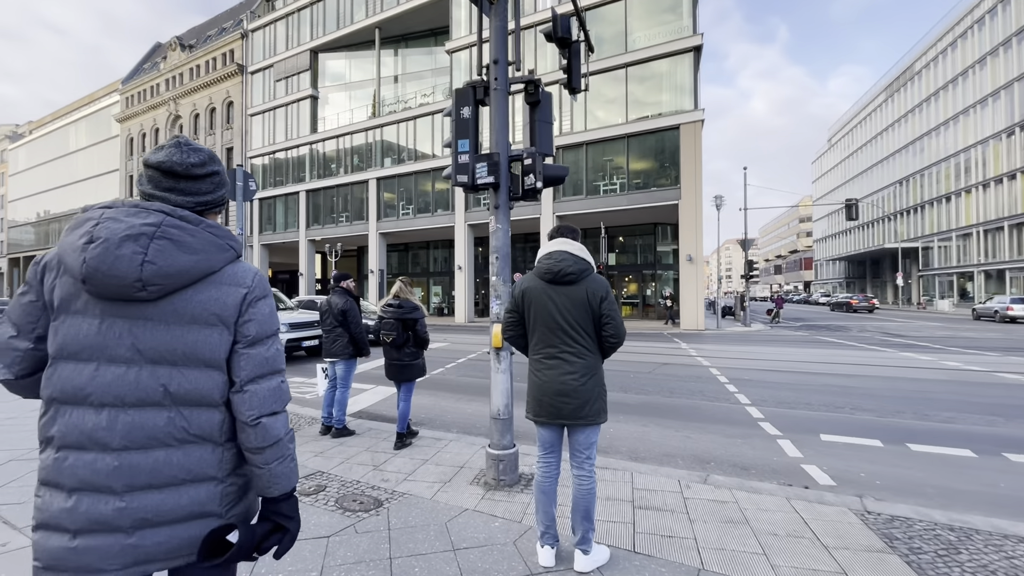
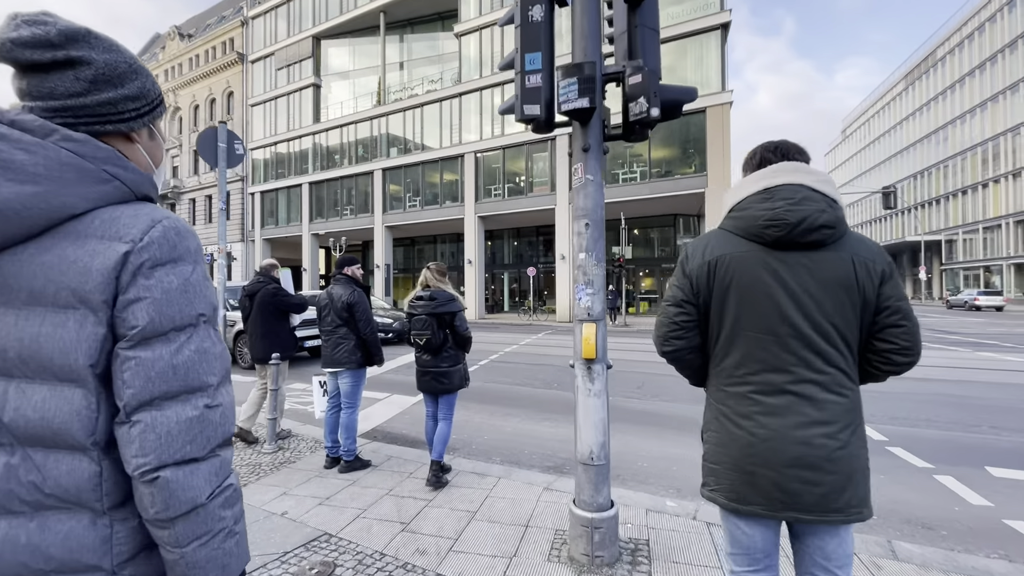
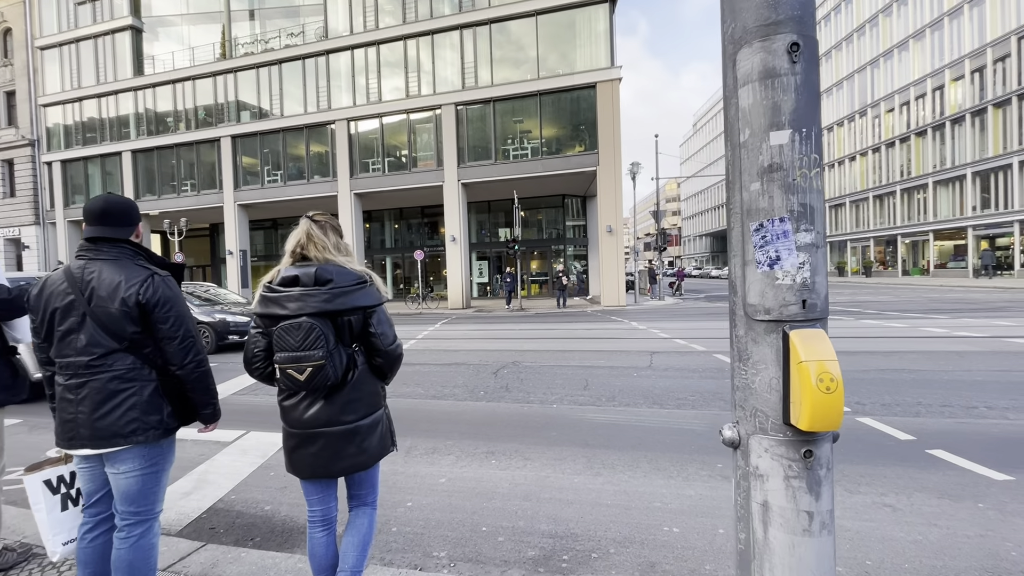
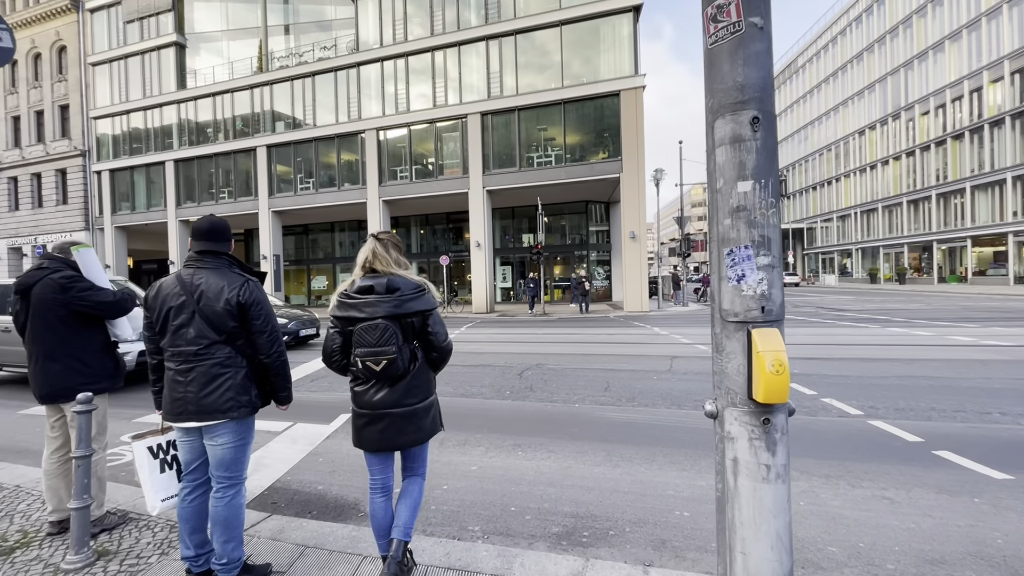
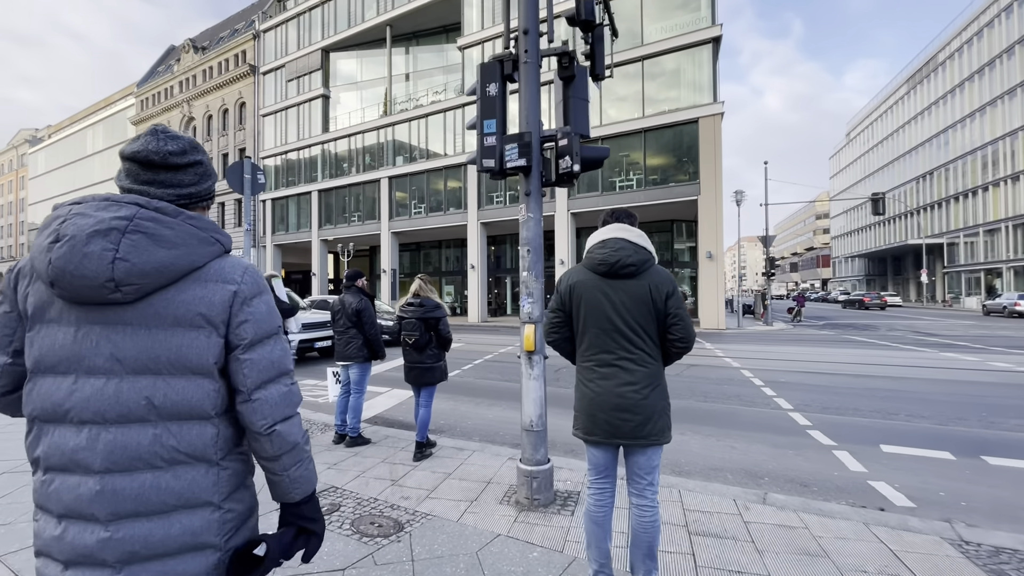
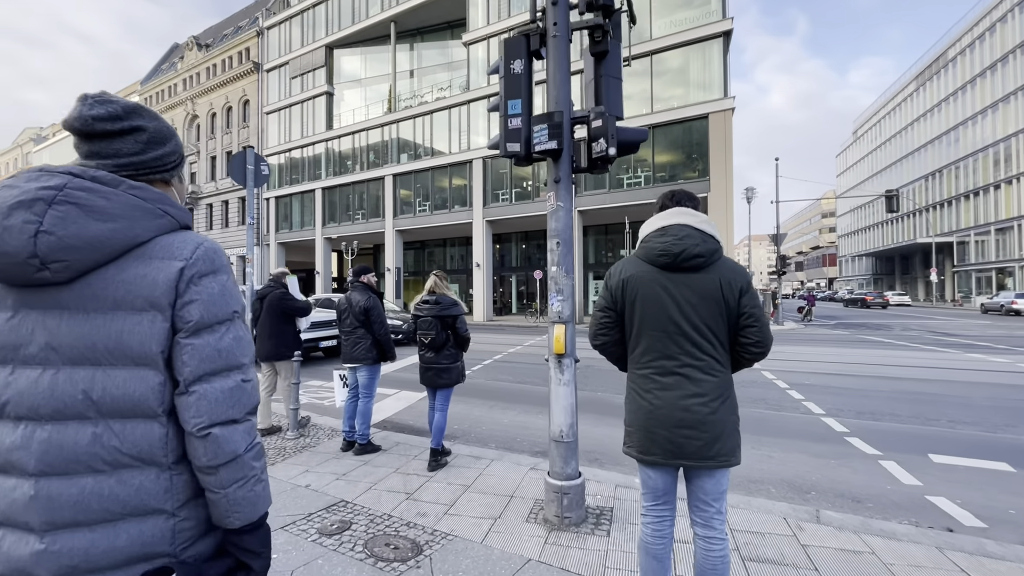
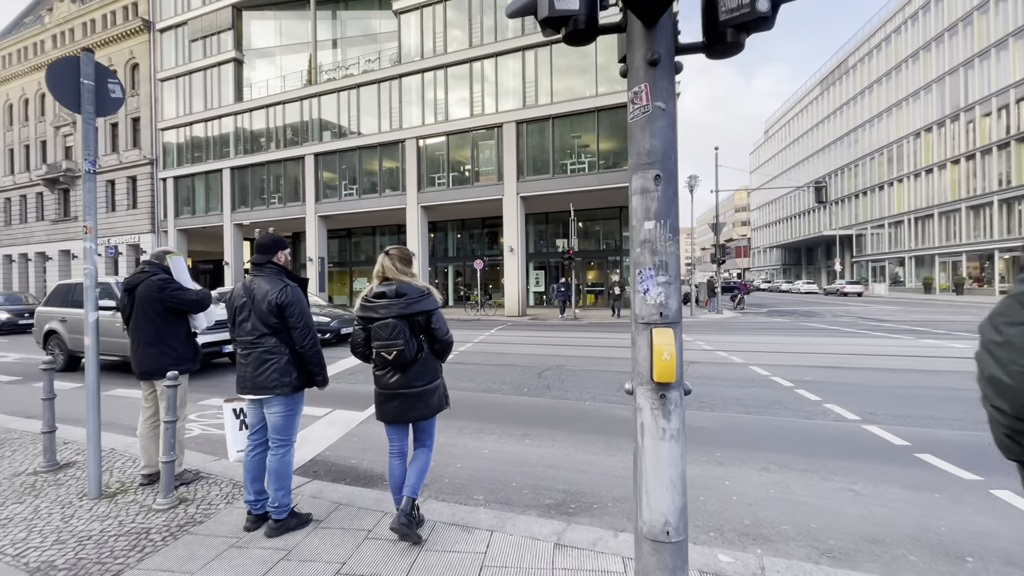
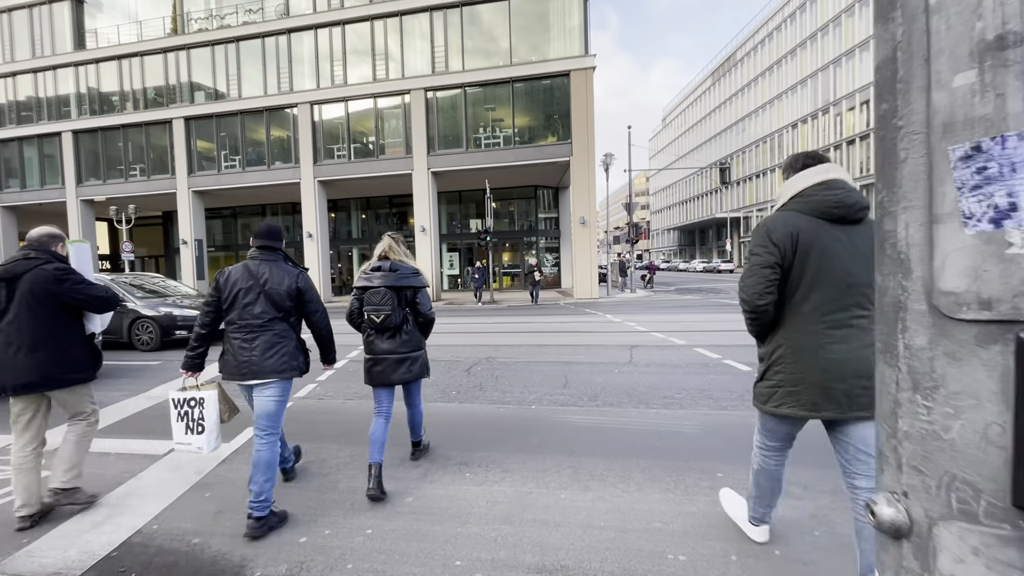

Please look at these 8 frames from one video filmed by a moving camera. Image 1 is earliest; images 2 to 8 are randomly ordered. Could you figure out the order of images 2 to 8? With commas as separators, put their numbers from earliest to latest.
5, 6, 2, 7, 4, 3, 8
